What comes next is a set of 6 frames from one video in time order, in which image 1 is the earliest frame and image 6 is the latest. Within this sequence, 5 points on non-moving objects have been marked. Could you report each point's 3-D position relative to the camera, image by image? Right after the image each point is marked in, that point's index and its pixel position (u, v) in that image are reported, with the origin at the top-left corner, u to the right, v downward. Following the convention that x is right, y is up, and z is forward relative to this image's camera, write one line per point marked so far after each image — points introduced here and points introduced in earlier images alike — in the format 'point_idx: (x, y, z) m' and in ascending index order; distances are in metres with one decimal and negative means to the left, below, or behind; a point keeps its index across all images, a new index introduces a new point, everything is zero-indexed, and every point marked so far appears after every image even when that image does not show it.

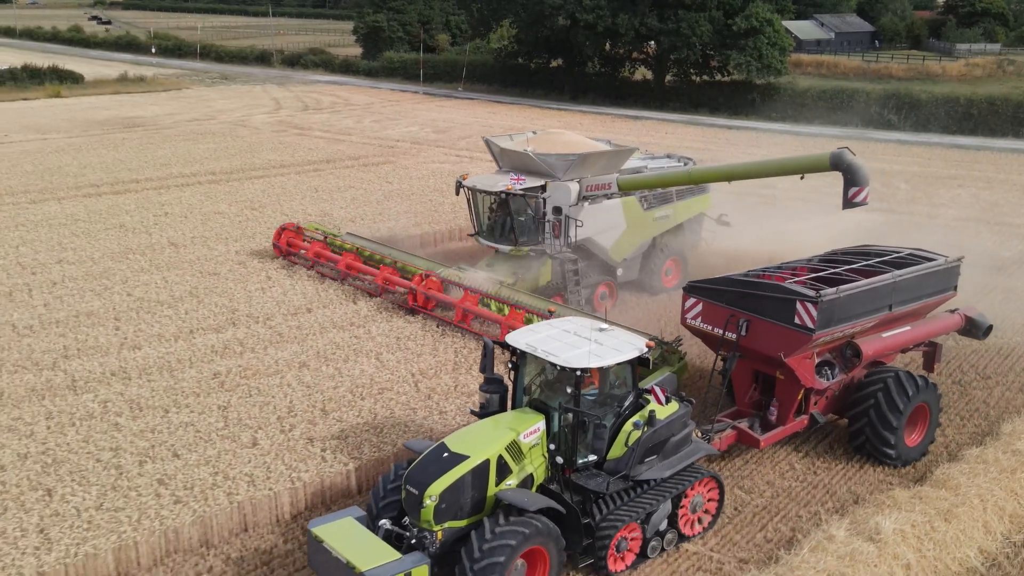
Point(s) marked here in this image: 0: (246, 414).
0: (-2.6, -1.2, +9.1) m
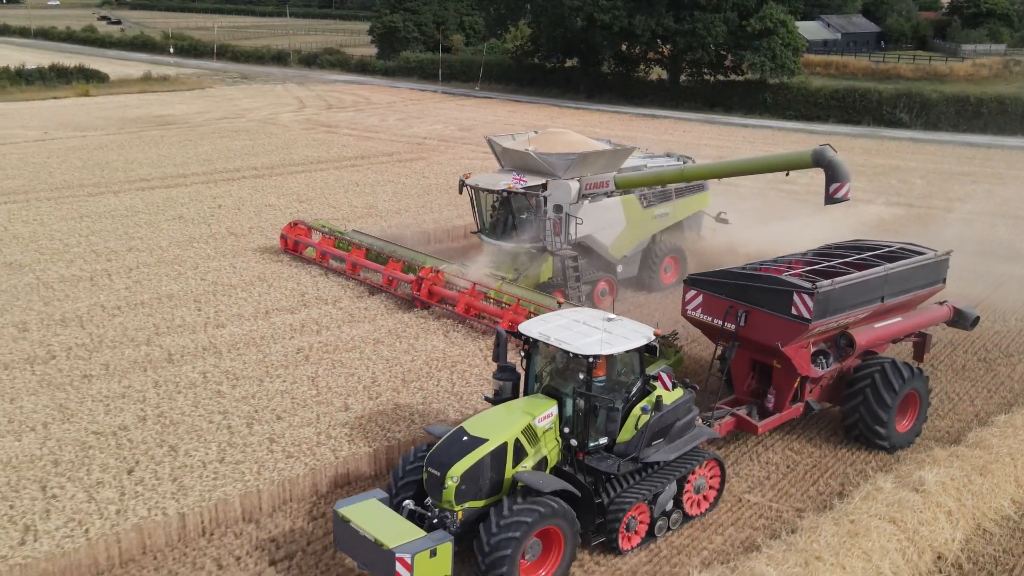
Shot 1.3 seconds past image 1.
0: (-1.9, -1.0, +9.9) m
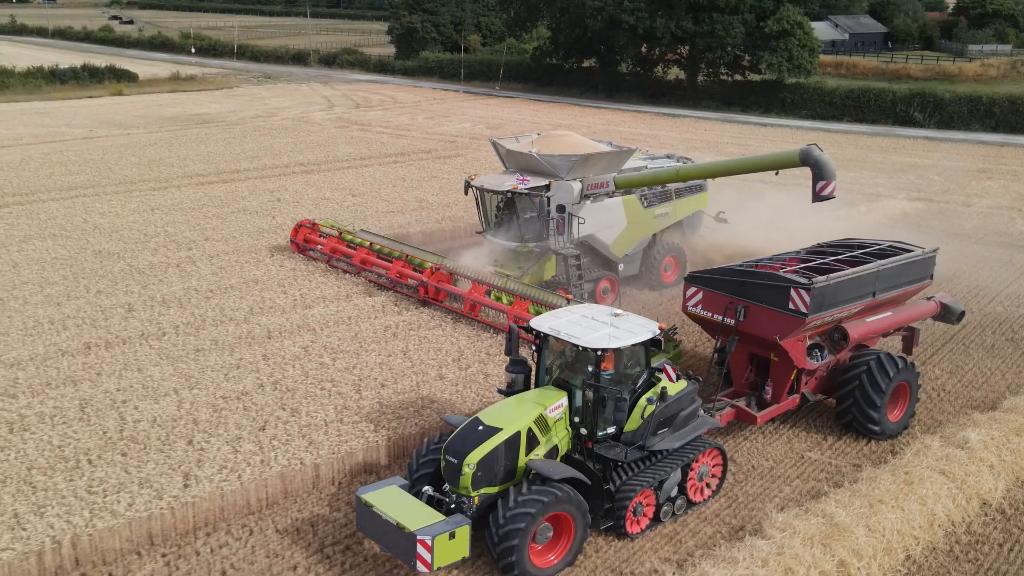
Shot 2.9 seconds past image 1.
0: (-1.1, -0.8, +10.8) m
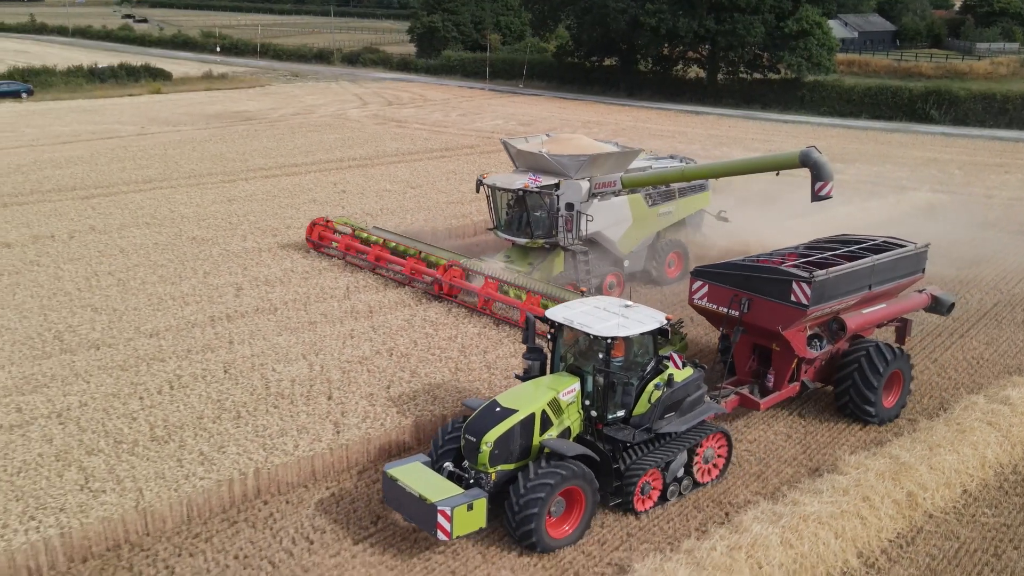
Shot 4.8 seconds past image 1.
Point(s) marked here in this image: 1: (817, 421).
0: (0.0, -0.6, +12.0) m
1: (+3.6, -1.6, +10.9) m
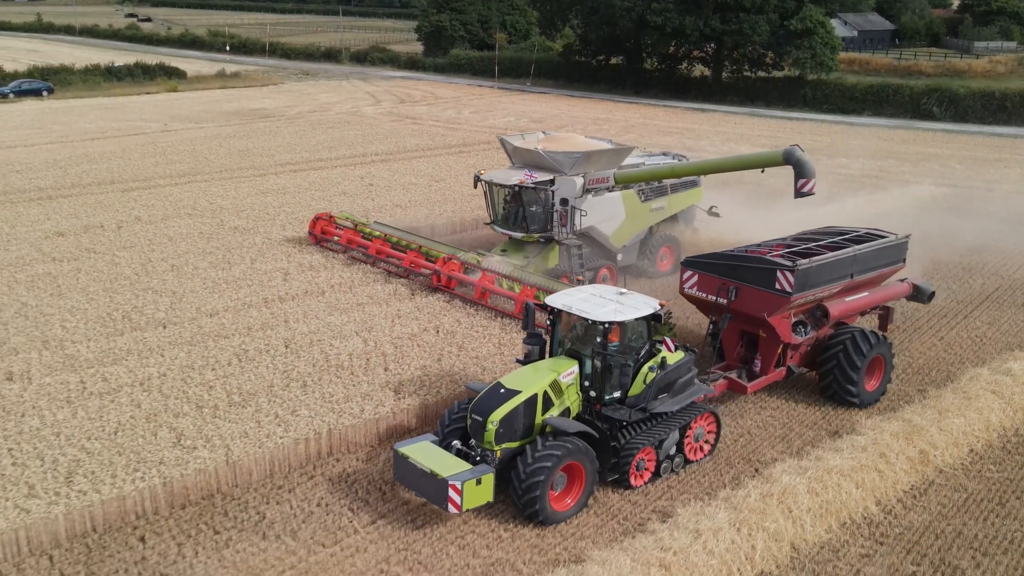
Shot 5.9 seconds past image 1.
0: (+0.4, -0.3, +12.8) m
1: (+4.1, -1.4, +11.7) m
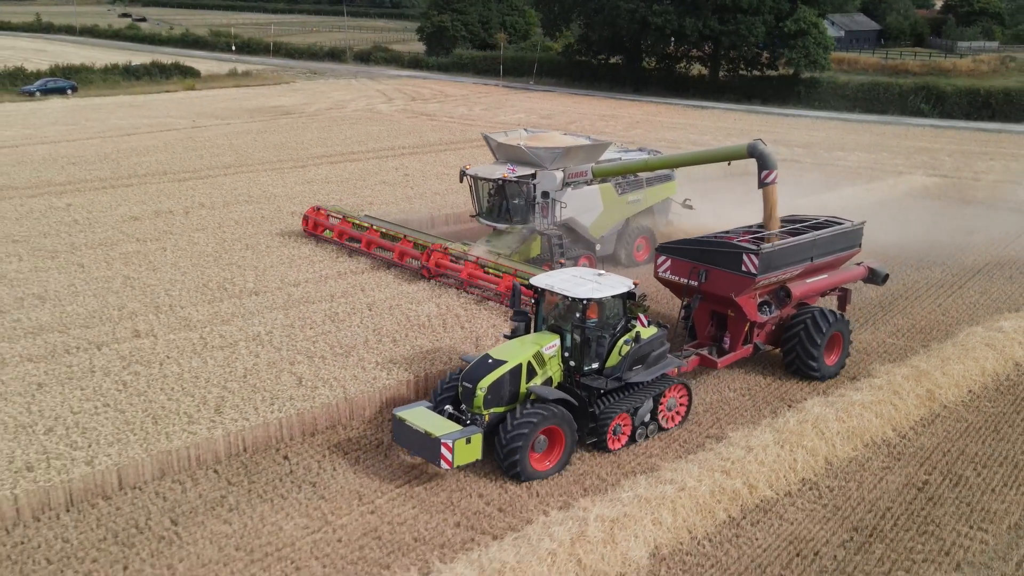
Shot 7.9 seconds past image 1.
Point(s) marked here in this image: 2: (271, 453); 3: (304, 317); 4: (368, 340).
0: (+1.2, +0.1, +14.3) m
1: (+4.8, -1.0, +13.3) m
2: (-2.4, -1.7, +9.1) m
3: (-2.8, -0.4, +11.9) m
4: (-1.8, -0.7, +11.3) m
